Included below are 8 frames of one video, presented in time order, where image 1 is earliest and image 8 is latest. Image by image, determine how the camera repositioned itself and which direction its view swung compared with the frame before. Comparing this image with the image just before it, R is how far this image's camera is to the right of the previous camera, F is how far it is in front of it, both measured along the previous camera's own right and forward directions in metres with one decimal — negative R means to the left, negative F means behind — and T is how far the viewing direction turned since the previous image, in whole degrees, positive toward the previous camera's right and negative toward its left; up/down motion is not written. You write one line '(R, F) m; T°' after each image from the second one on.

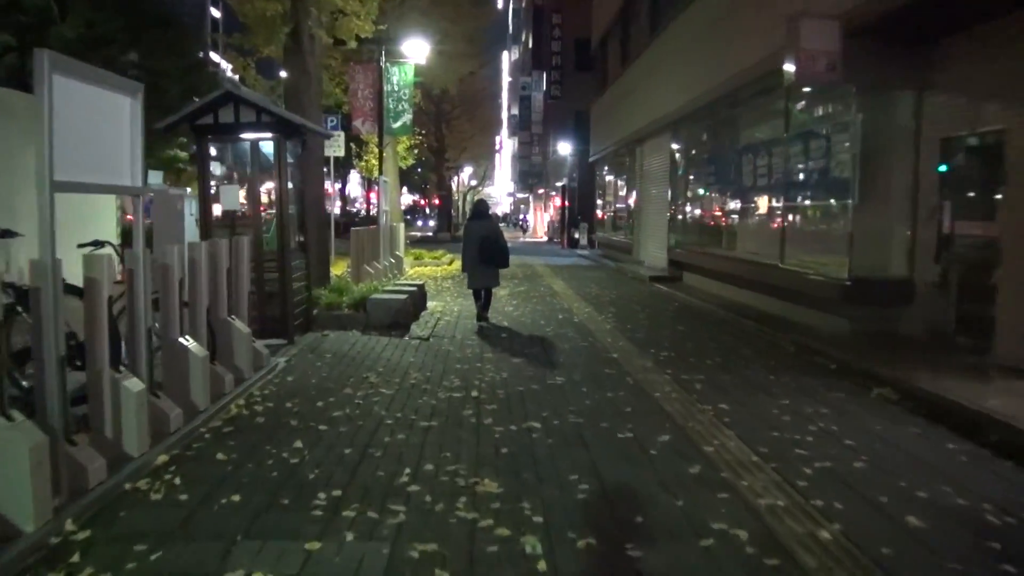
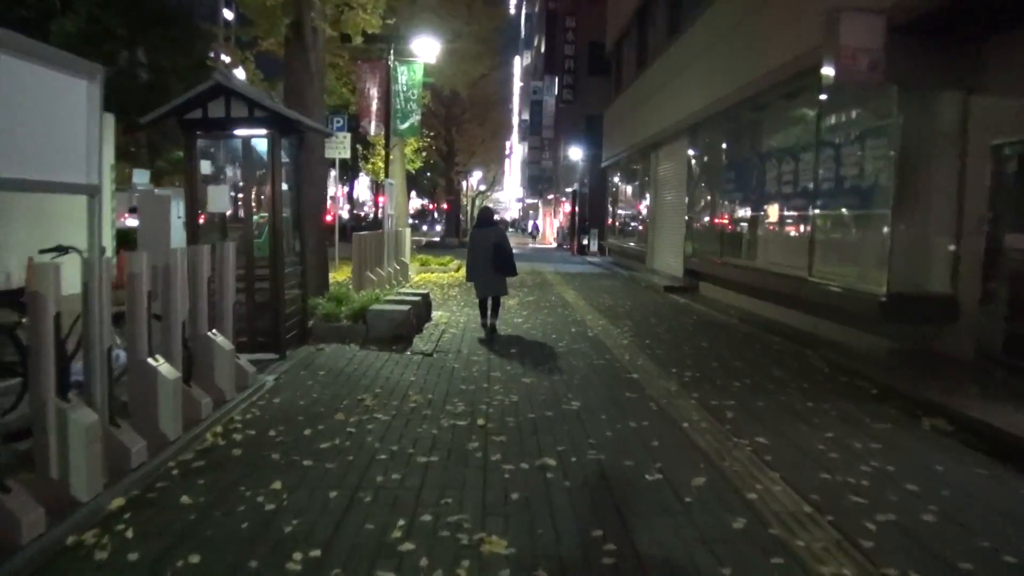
(0.0, +0.7) m; -1°
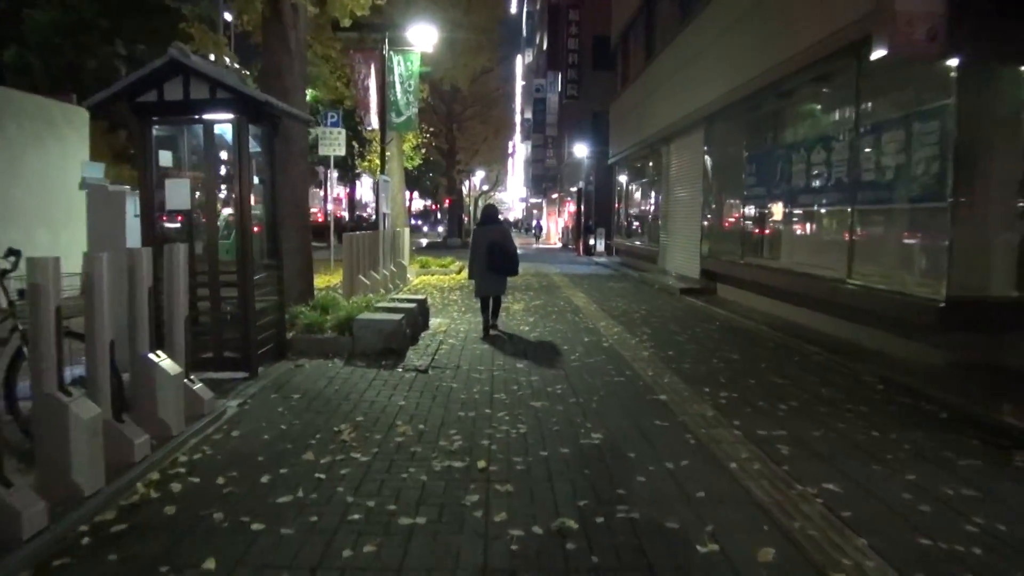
(0.0, +1.1) m; 0°
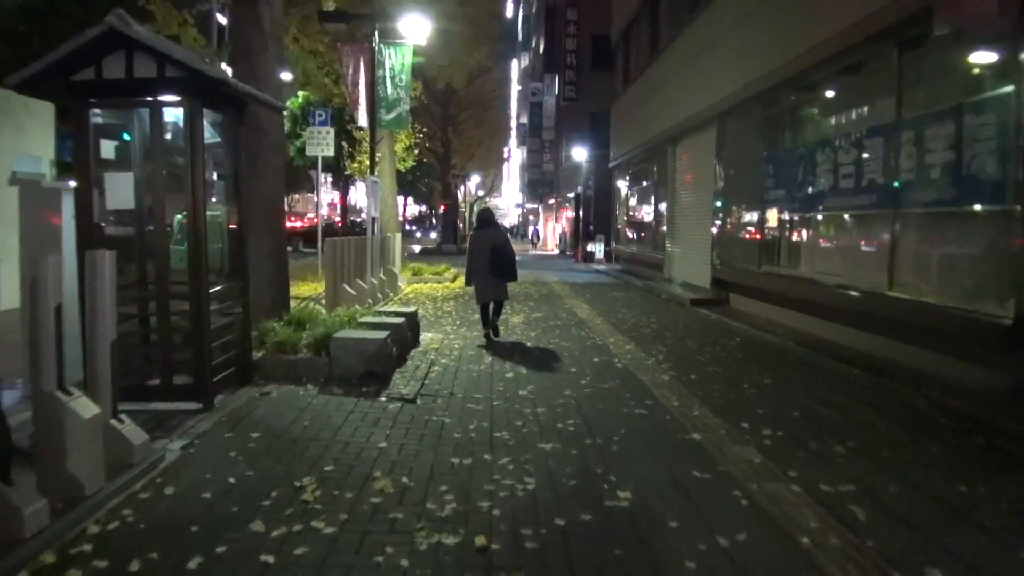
(-0.1, +1.1) m; 0°
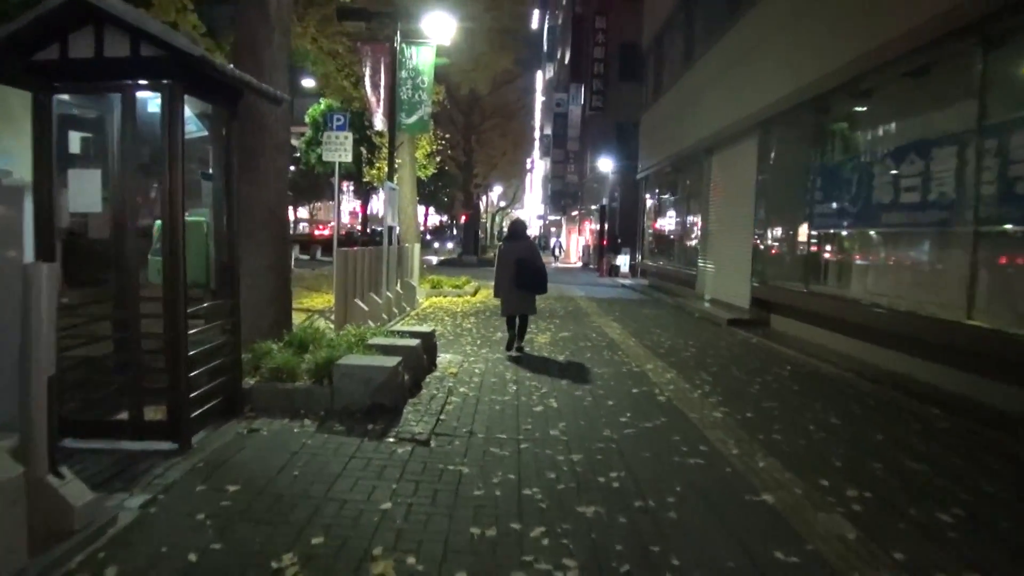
(-0.1, +1.0) m; -1°
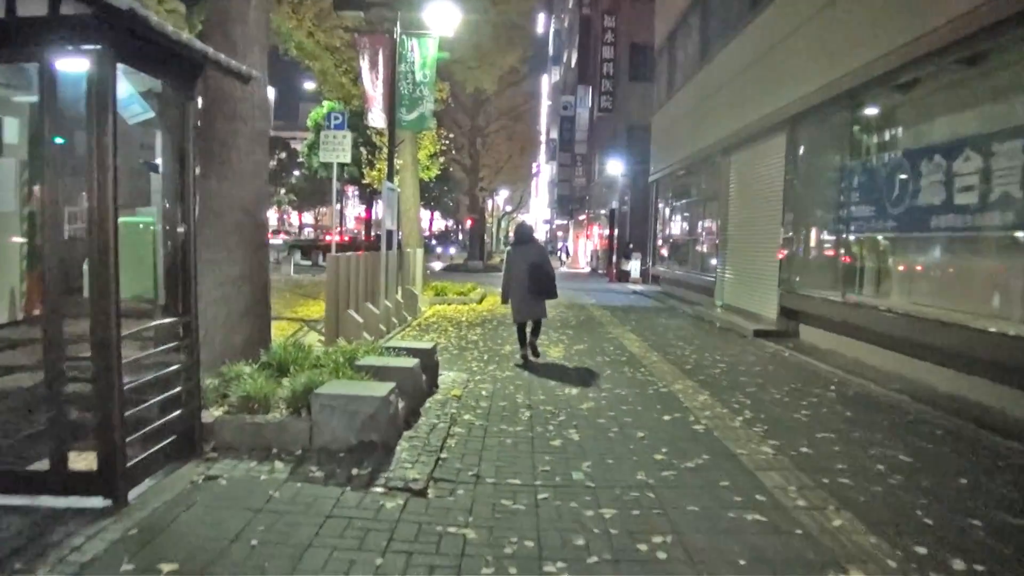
(-0.1, +1.0) m; 0°
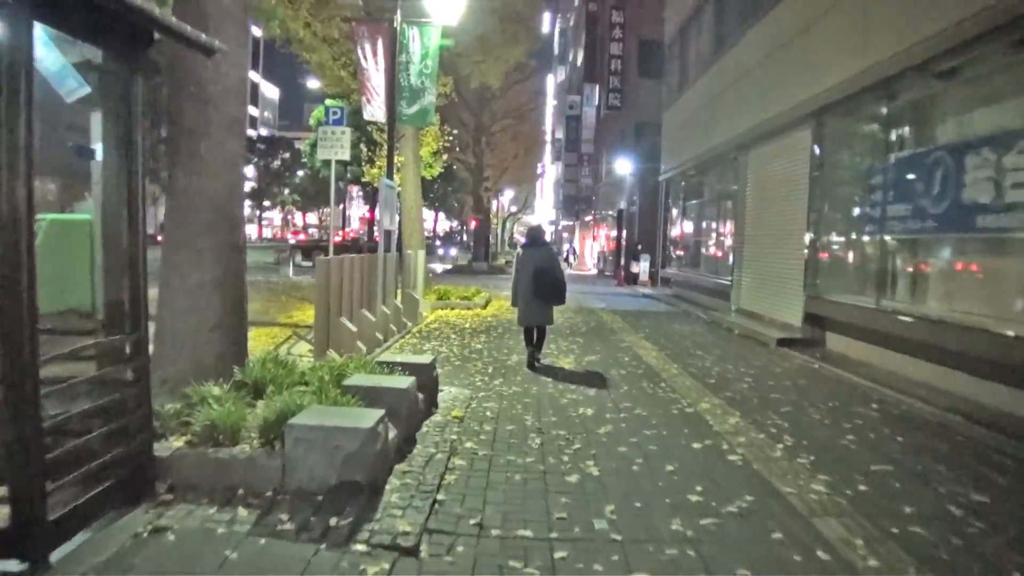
(0.0, +0.8) m; 0°
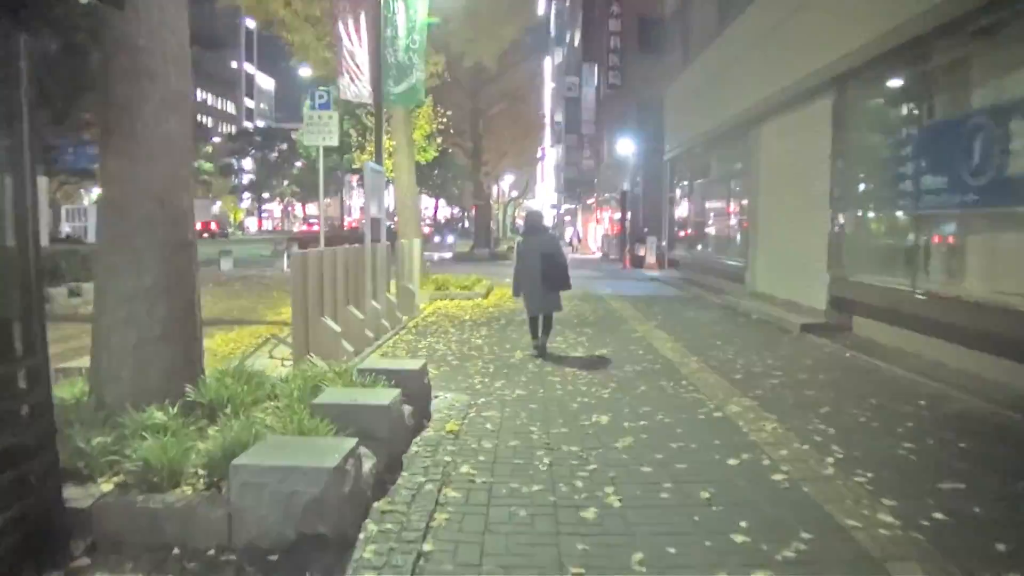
(0.0, +0.9) m; 0°
